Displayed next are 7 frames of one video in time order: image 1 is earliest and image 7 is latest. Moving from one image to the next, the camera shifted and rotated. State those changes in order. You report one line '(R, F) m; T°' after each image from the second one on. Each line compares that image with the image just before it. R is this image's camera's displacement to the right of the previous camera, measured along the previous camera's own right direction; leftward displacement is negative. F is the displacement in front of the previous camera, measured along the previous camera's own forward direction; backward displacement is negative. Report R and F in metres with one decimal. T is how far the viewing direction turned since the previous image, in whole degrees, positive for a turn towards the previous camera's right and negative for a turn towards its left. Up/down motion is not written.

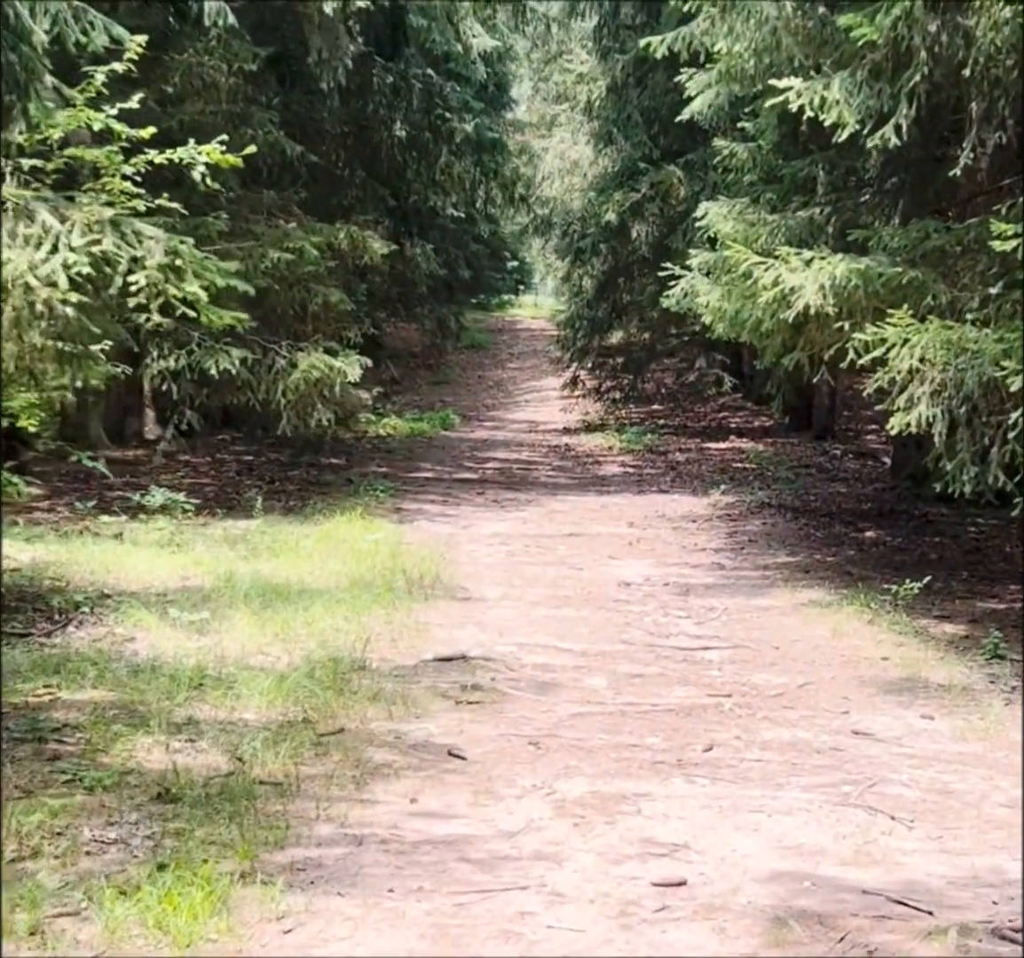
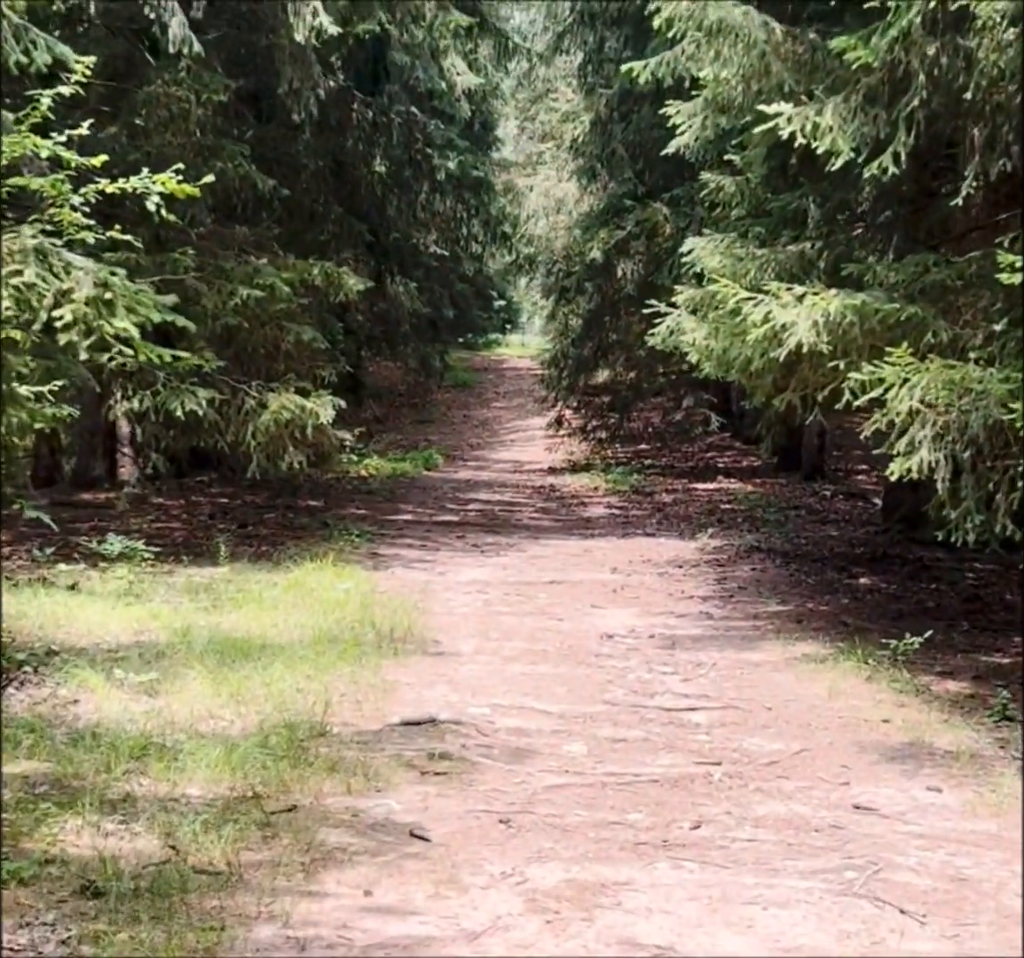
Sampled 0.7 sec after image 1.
(+0.1, +0.4) m; 0°
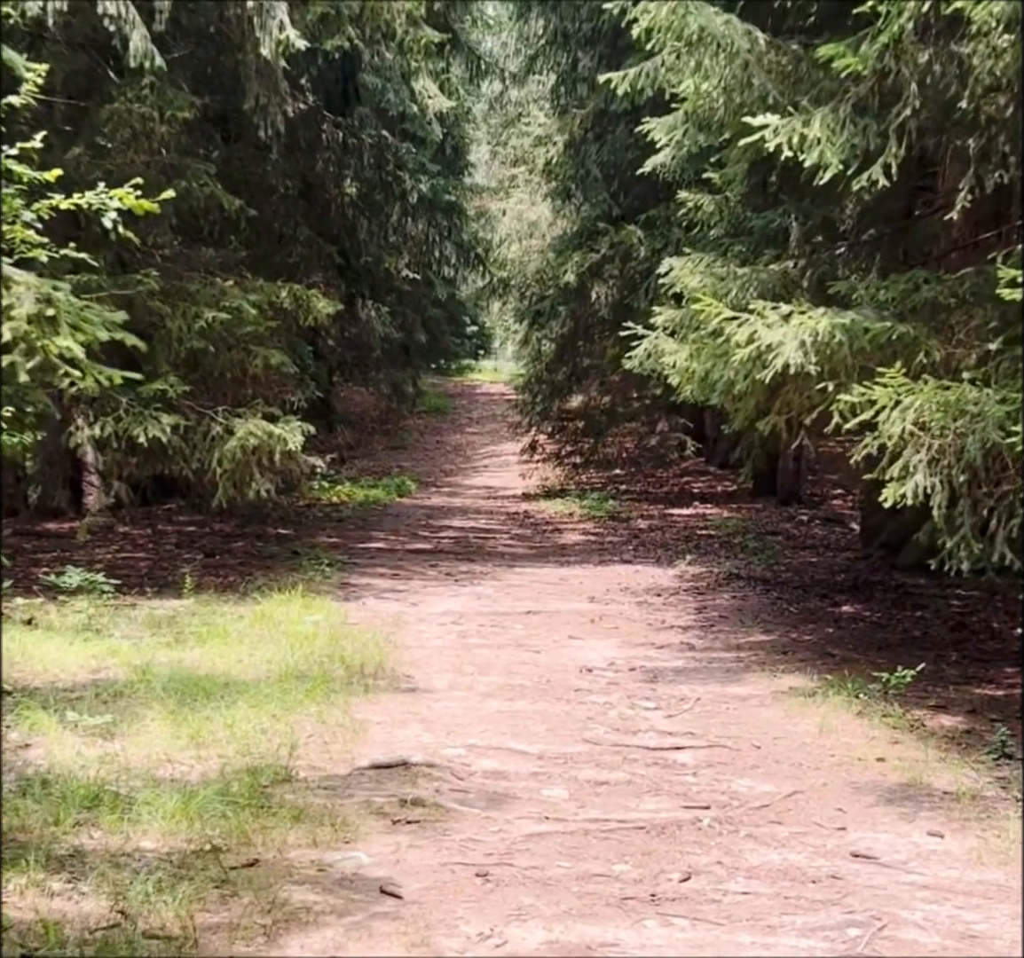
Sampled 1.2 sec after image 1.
(0.0, +0.3) m; +1°
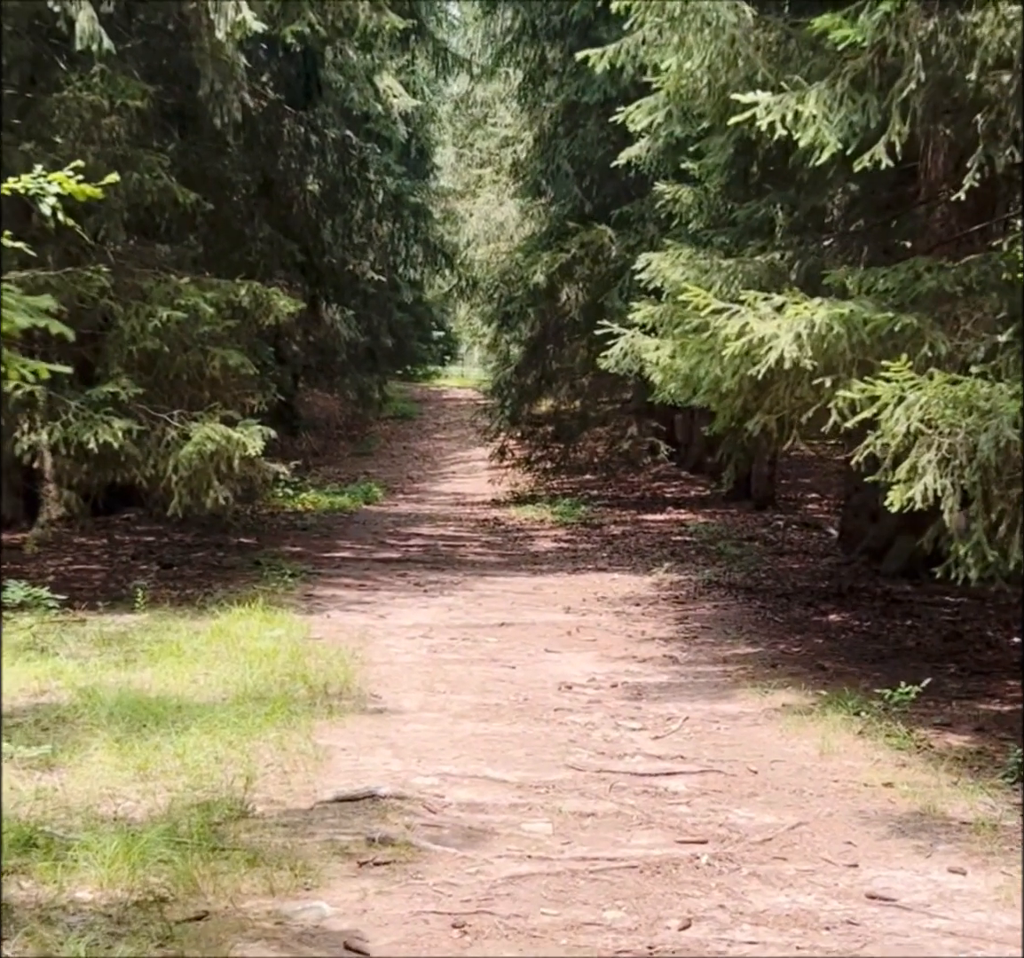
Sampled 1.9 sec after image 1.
(0.0, +0.4) m; +1°
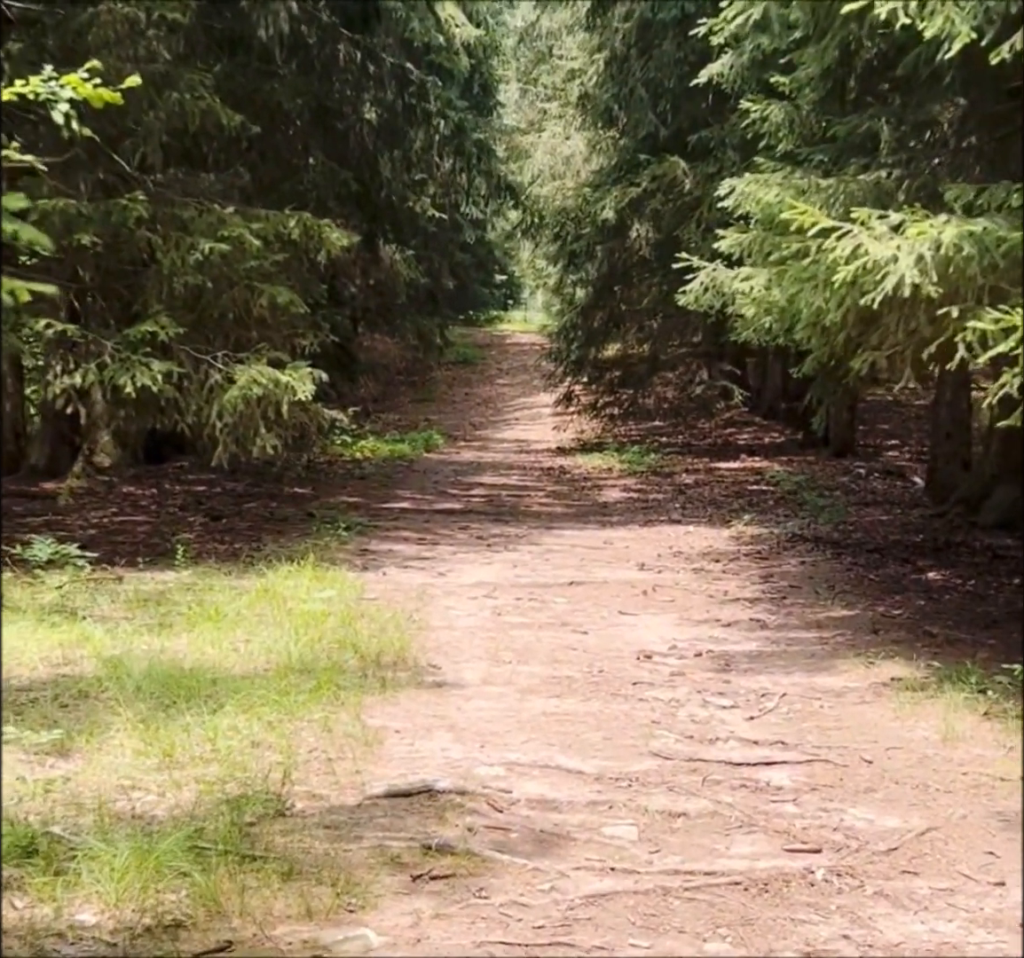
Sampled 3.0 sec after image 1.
(0.0, +0.7) m; -2°
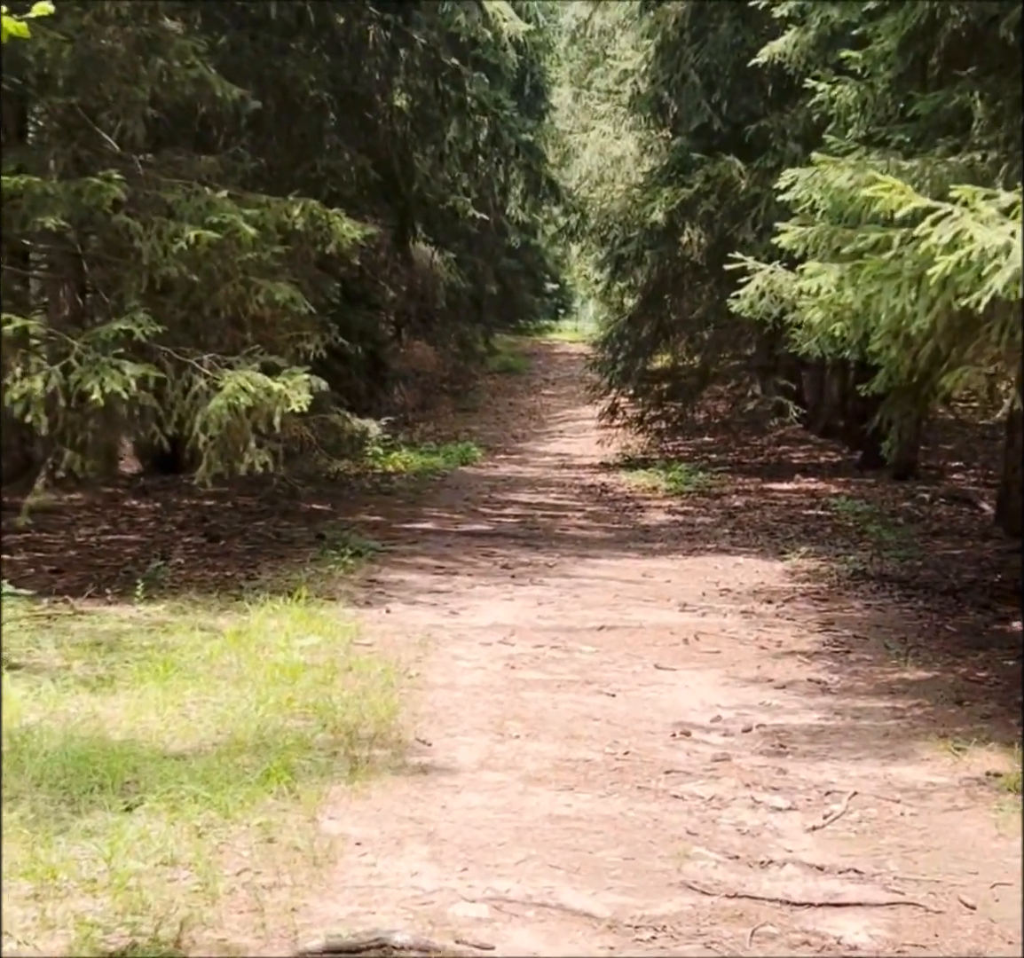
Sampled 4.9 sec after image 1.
(+0.1, +1.1) m; -2°
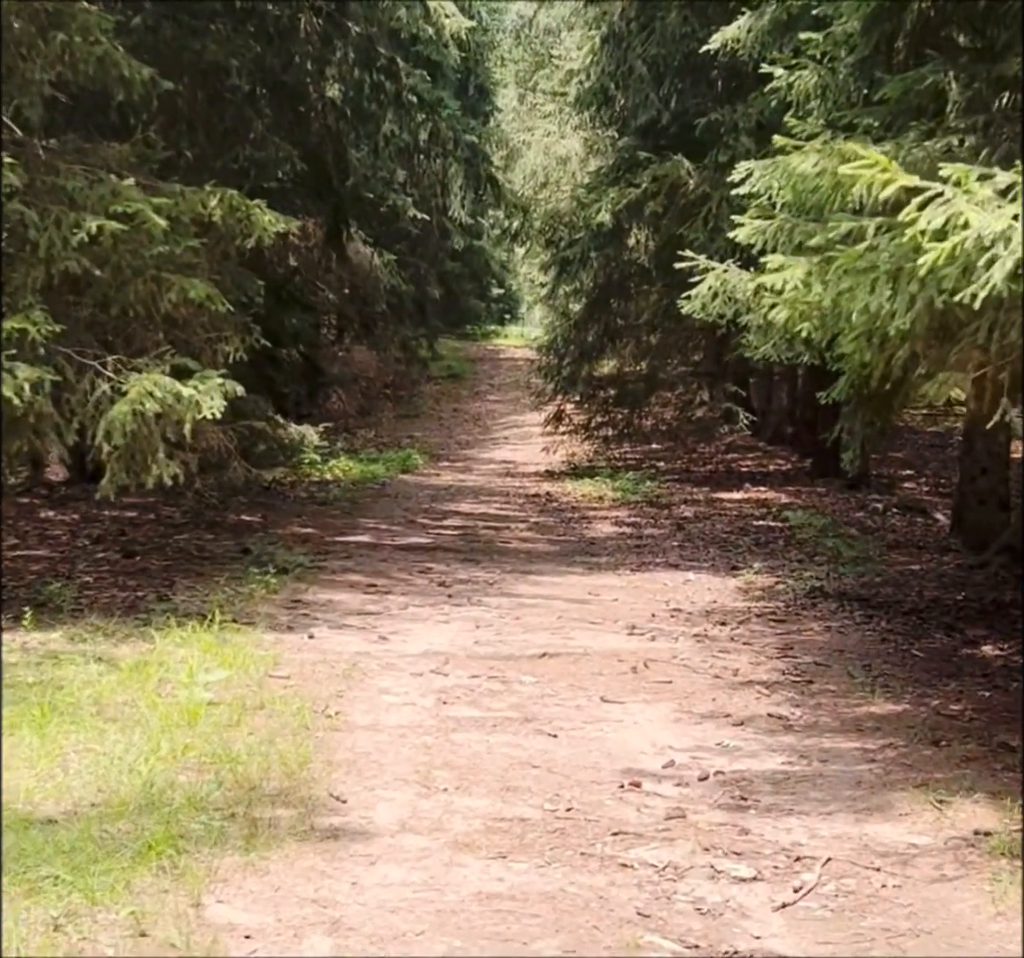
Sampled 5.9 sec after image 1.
(+0.1, +0.6) m; +2°
